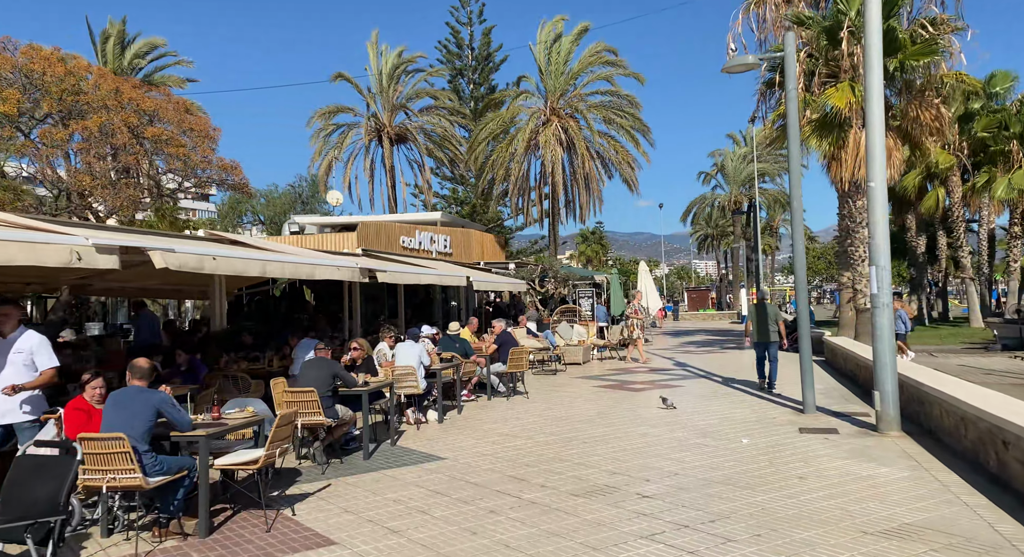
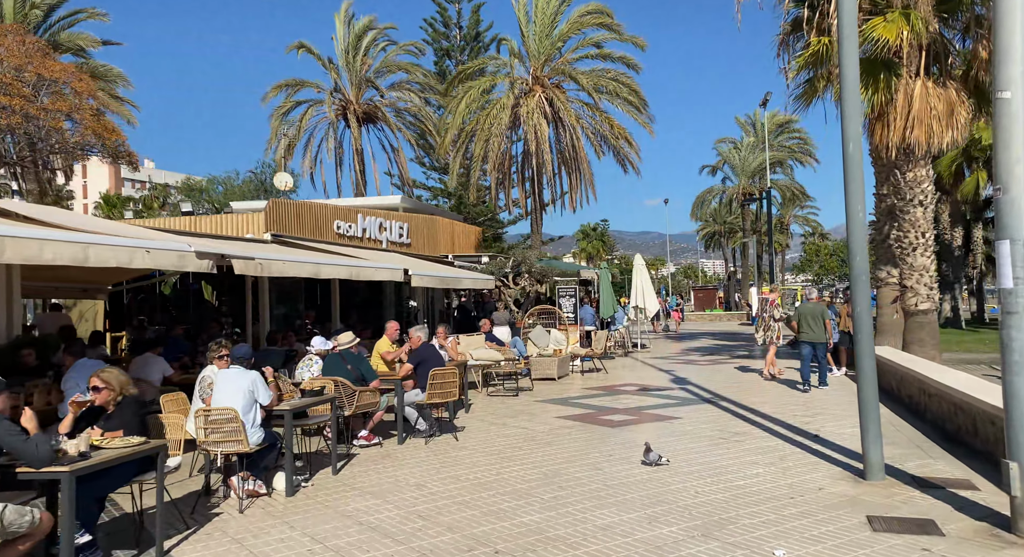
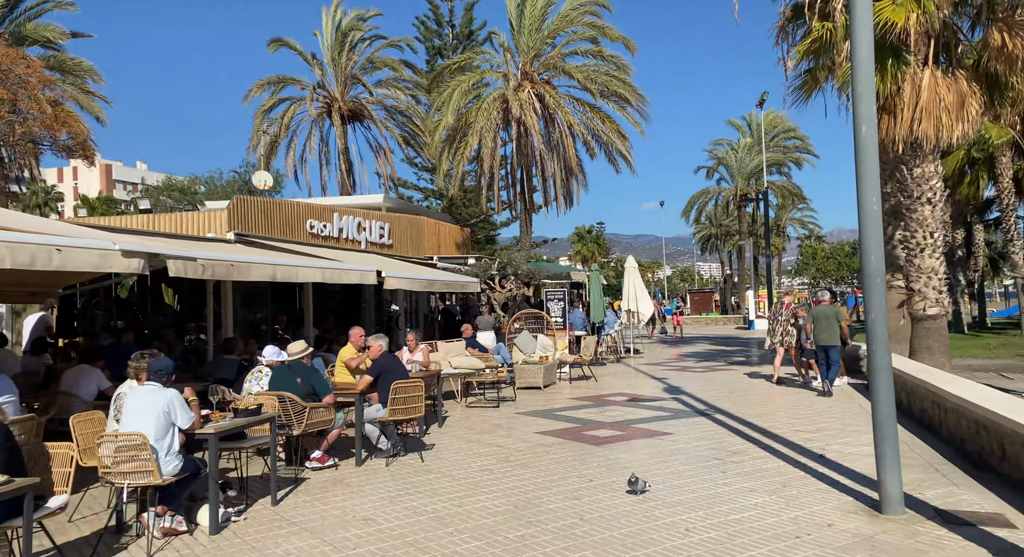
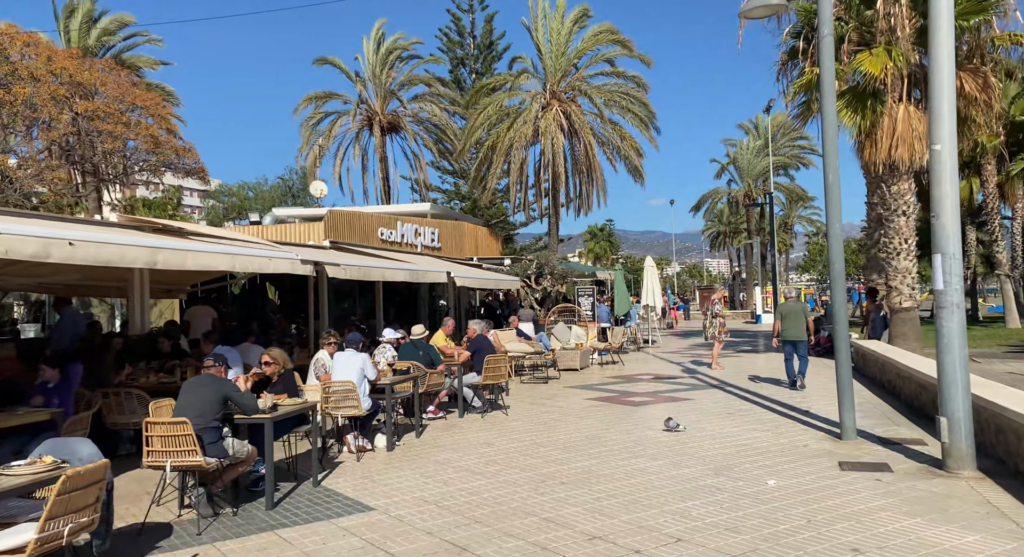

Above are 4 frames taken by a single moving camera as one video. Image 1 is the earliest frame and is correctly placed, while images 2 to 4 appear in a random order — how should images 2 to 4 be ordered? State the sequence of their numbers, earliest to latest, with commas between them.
4, 2, 3
